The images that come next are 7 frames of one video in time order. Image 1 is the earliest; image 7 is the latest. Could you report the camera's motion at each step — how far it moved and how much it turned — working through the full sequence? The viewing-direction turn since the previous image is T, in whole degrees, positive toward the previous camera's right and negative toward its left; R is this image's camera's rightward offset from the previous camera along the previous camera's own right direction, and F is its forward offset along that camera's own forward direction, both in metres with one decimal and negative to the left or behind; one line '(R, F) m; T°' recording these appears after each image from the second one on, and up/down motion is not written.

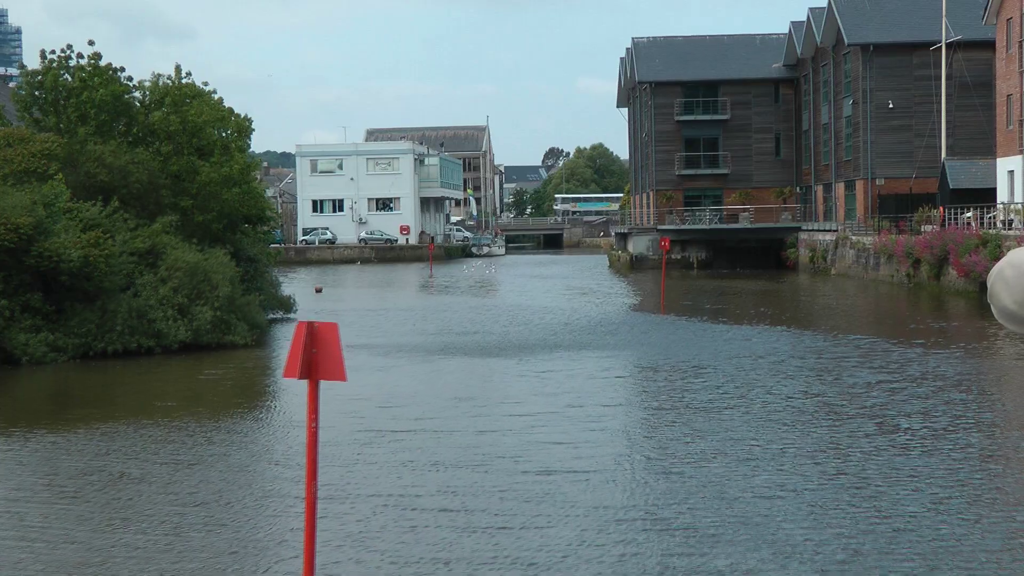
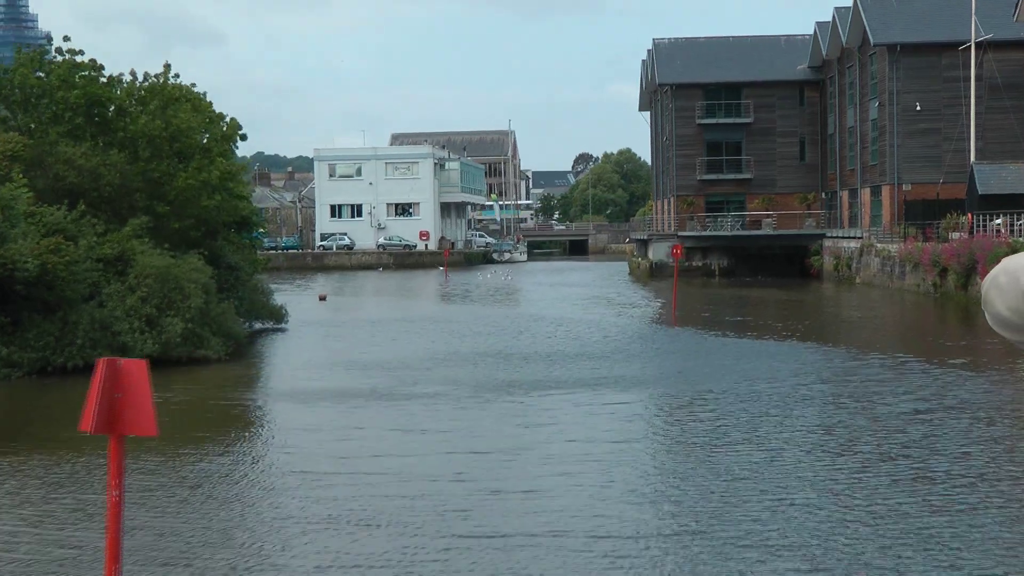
(+0.8, +1.5) m; -2°
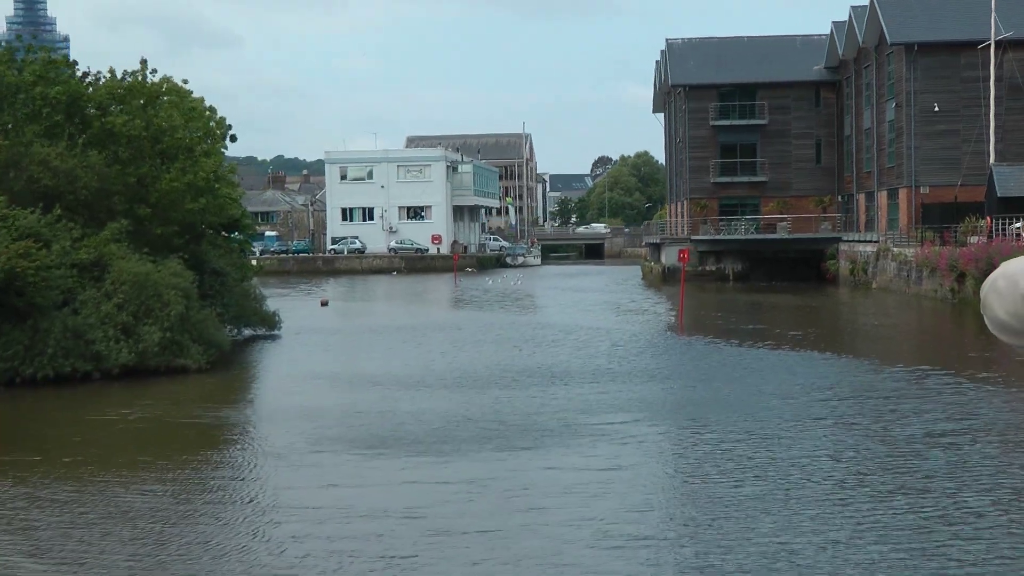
(+0.5, +1.0) m; -1°
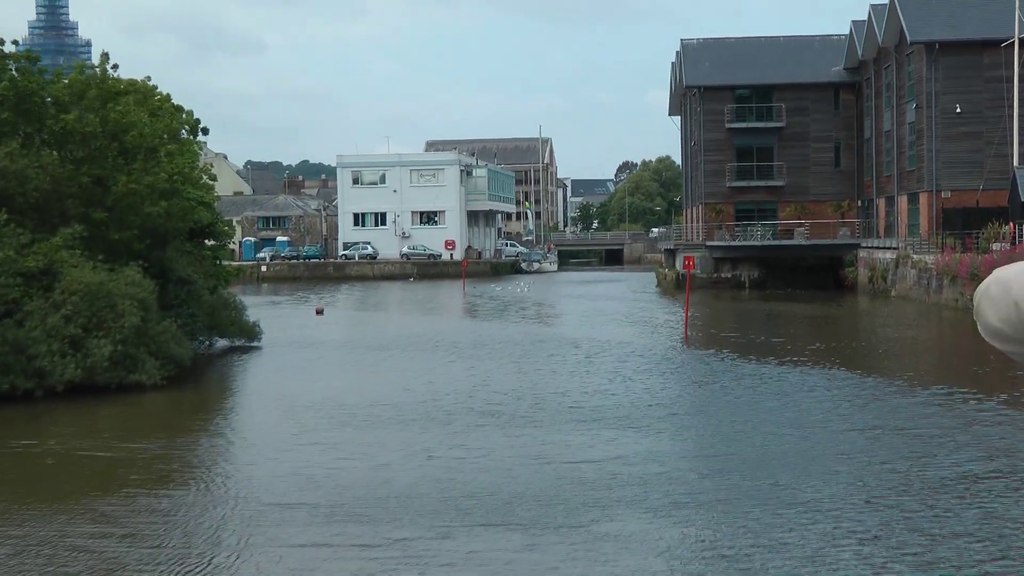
(+0.9, +1.6) m; -1°
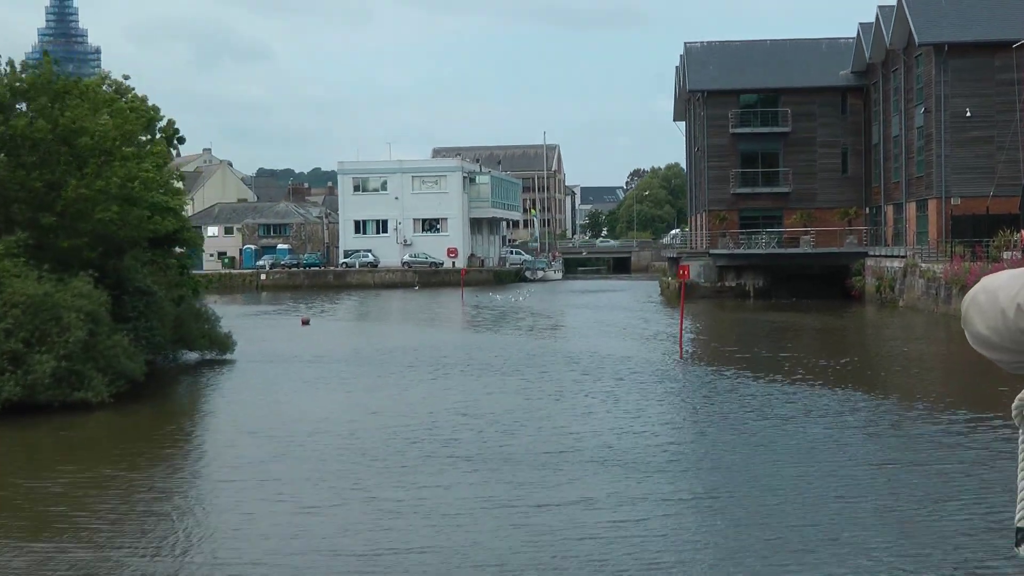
(+0.7, +1.4) m; -1°
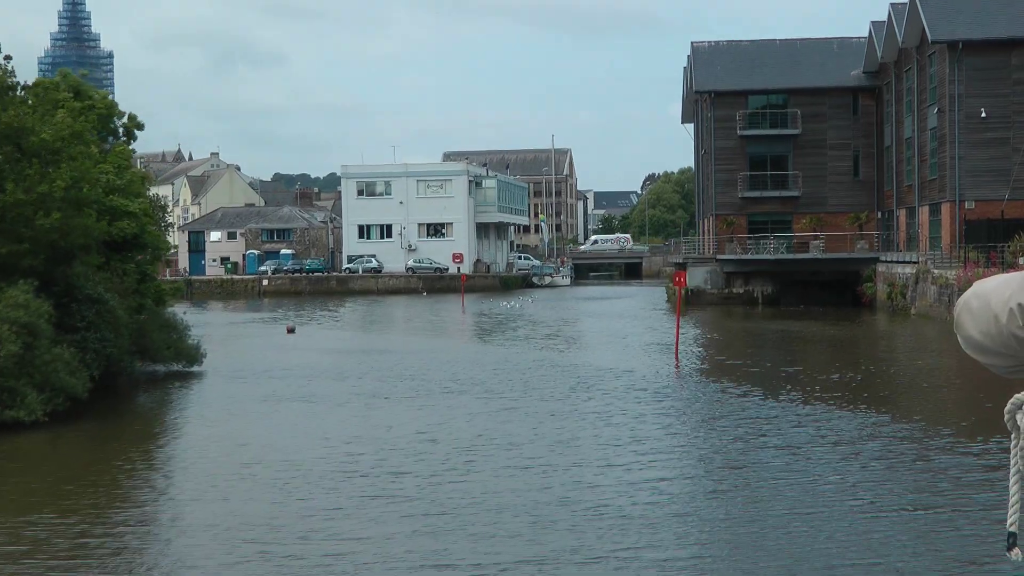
(+0.8, +1.5) m; -1°
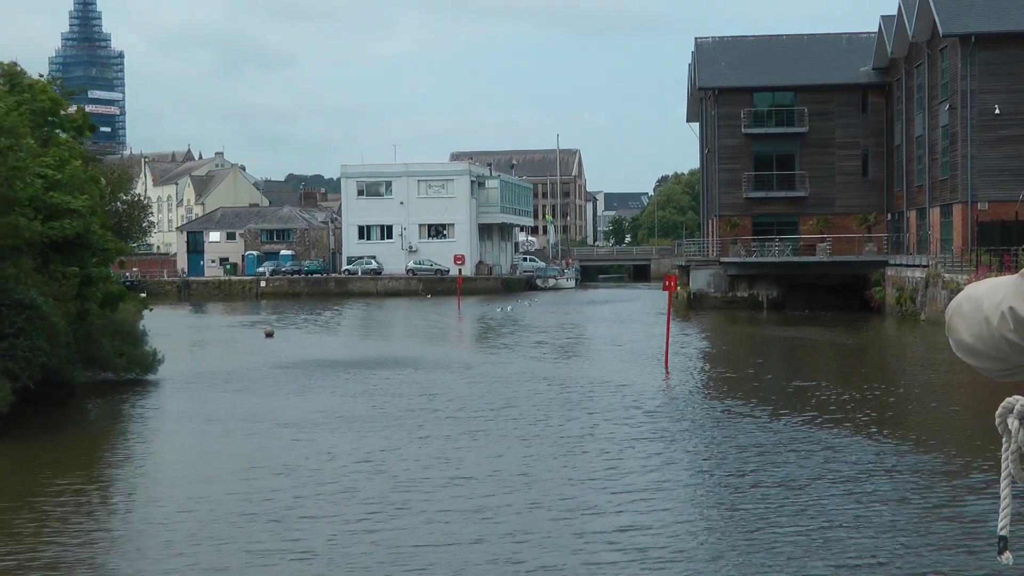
(+0.8, +1.7) m; -1°
